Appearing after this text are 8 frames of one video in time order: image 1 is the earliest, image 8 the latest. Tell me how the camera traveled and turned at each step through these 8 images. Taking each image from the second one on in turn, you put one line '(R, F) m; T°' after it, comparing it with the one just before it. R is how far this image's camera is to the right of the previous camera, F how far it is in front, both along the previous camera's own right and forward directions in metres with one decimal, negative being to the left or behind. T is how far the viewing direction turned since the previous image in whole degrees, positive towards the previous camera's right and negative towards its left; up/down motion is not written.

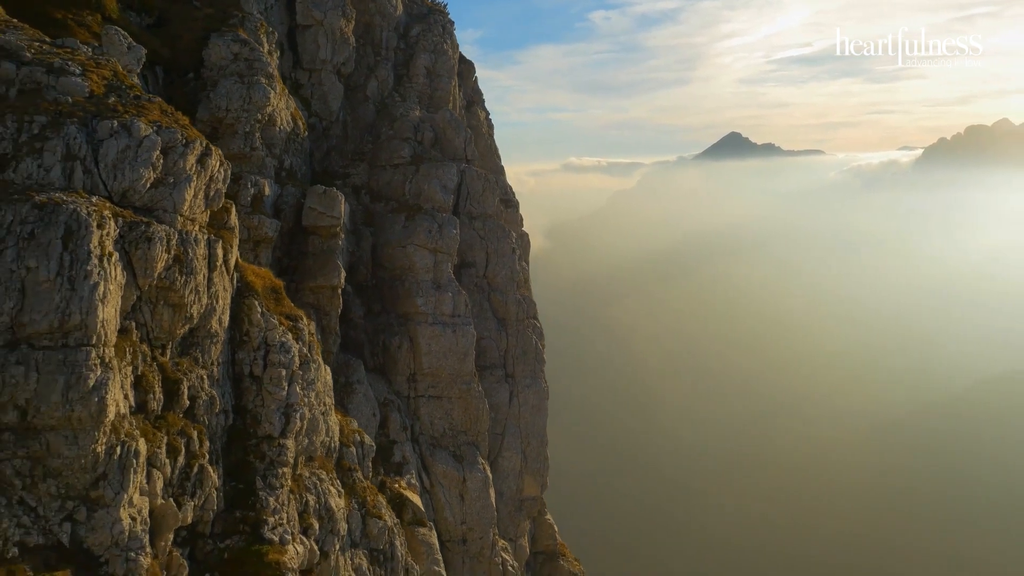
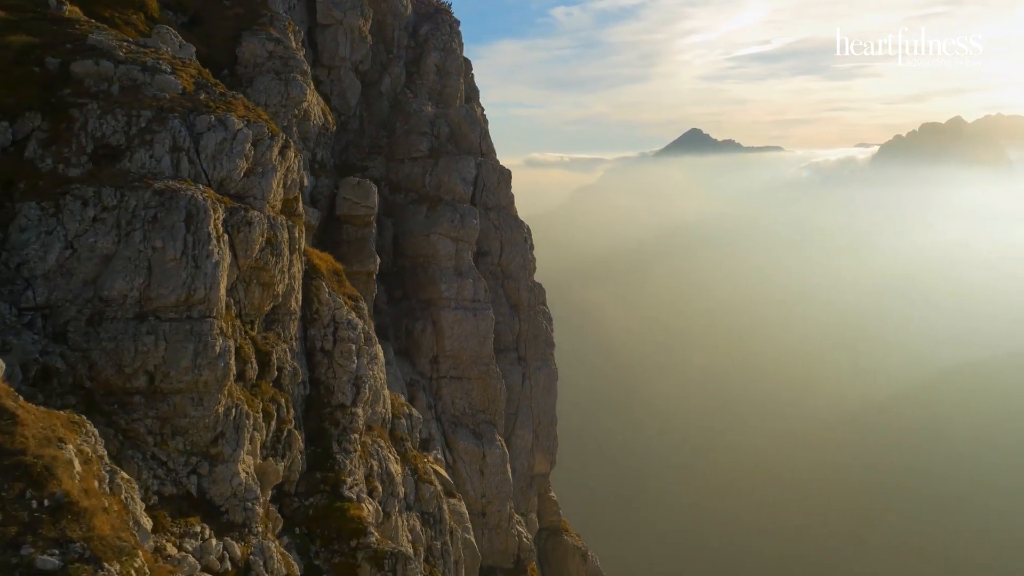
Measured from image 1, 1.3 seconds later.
(-3.3, -3.0) m; +2°
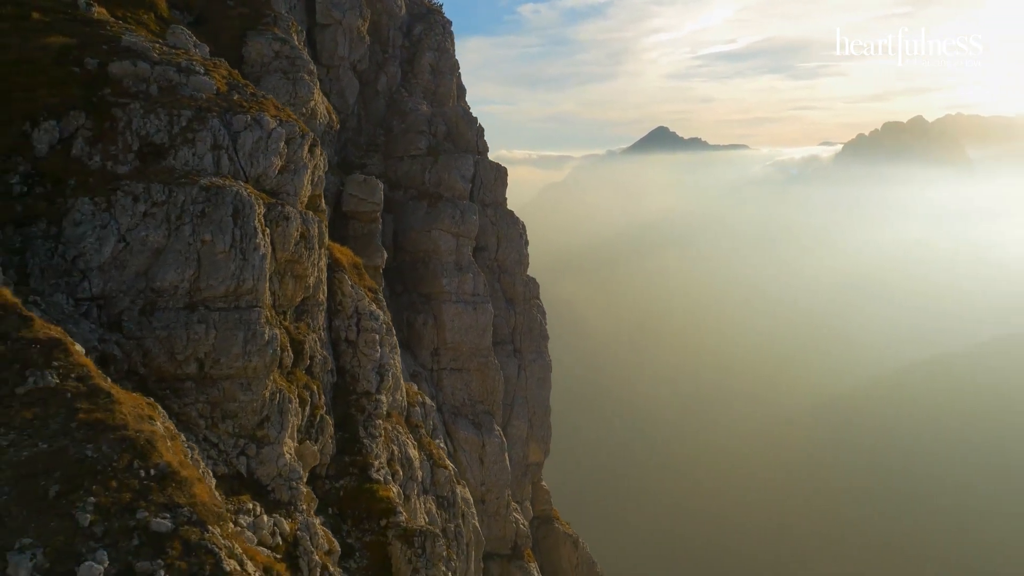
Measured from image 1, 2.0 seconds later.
(-1.9, -1.7) m; +2°
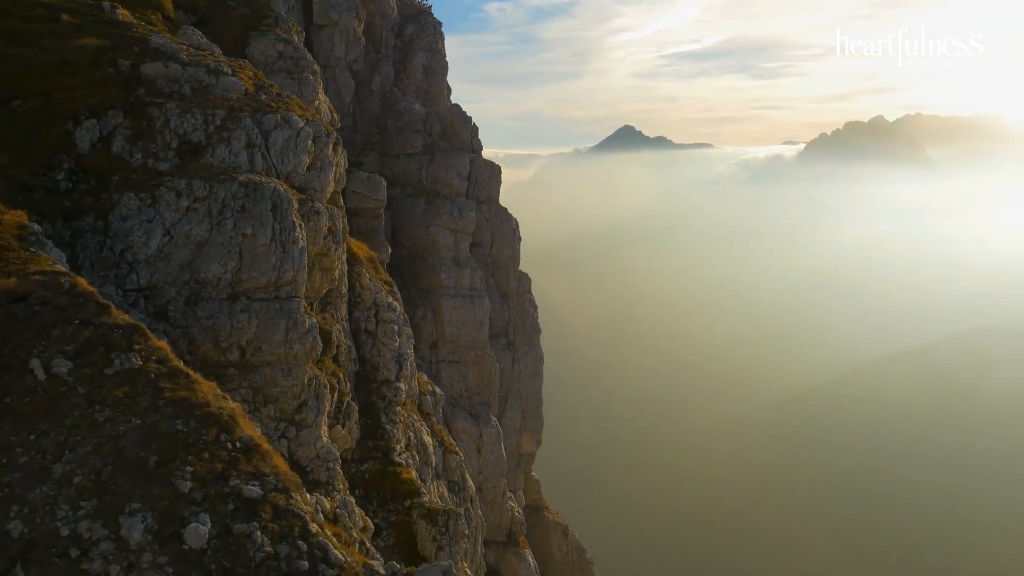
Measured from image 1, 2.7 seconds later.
(-1.9, -1.7) m; +2°
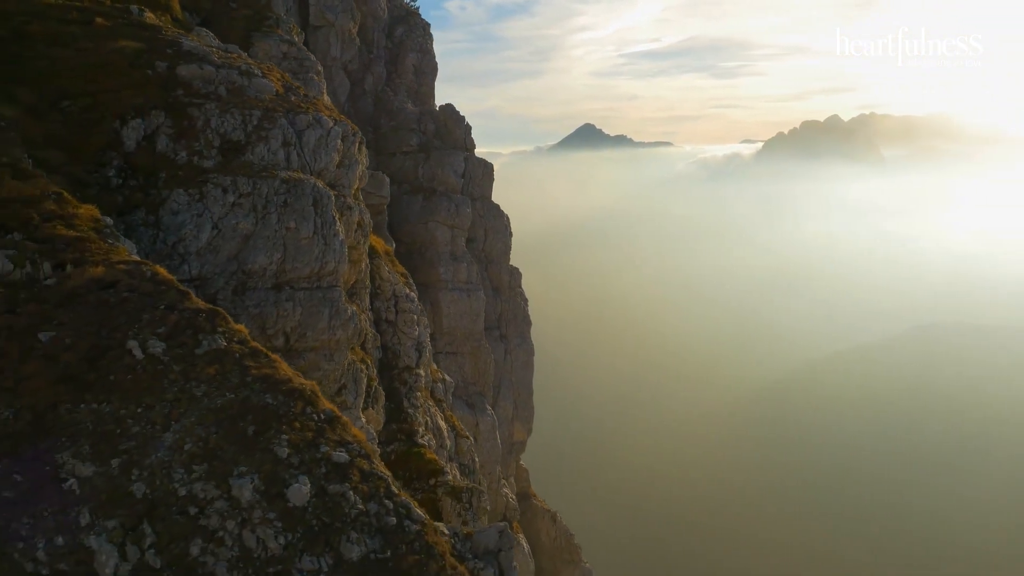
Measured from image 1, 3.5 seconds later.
(-2.3, -2.1) m; +2°
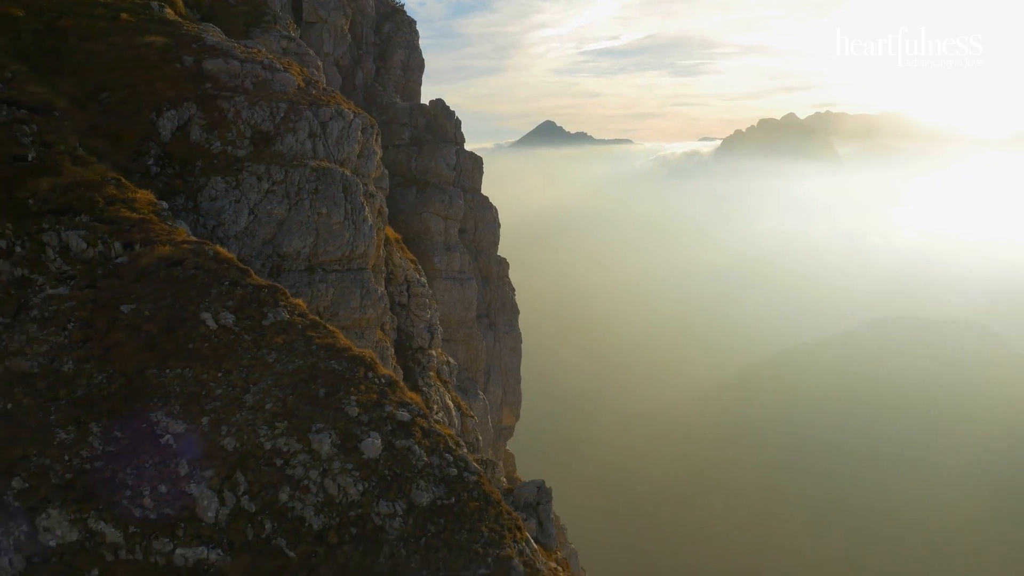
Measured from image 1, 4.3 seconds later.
(-2.1, -2.1) m; +2°
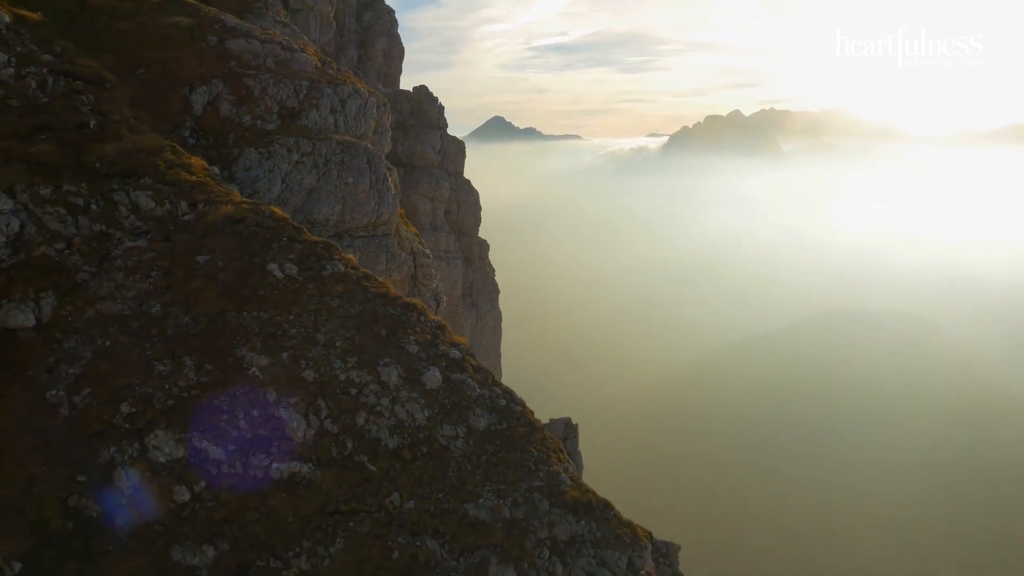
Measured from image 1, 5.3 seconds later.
(-2.5, -2.6) m; +3°
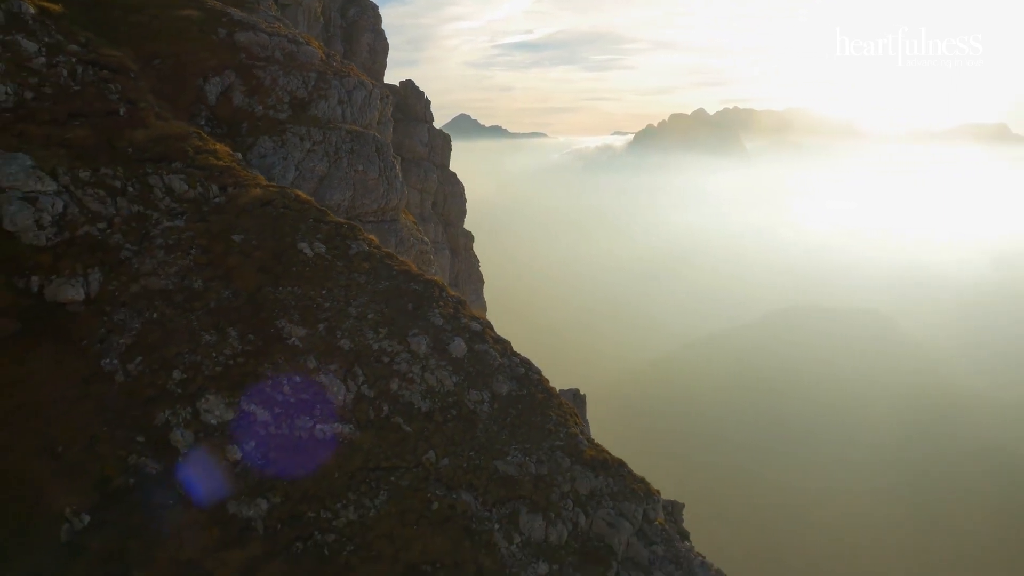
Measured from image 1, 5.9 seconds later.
(-1.5, -1.7) m; +2°
